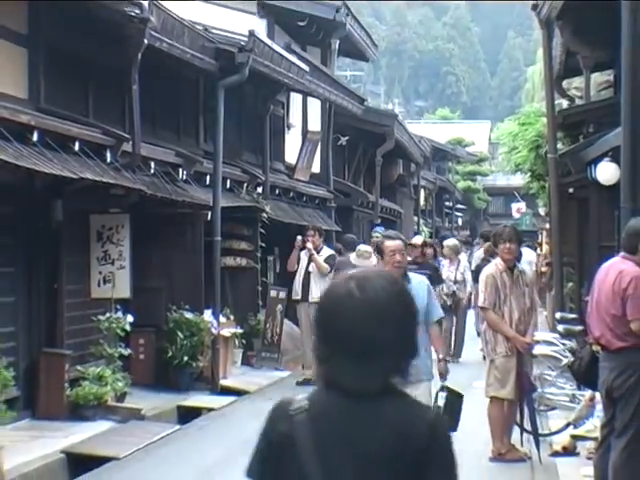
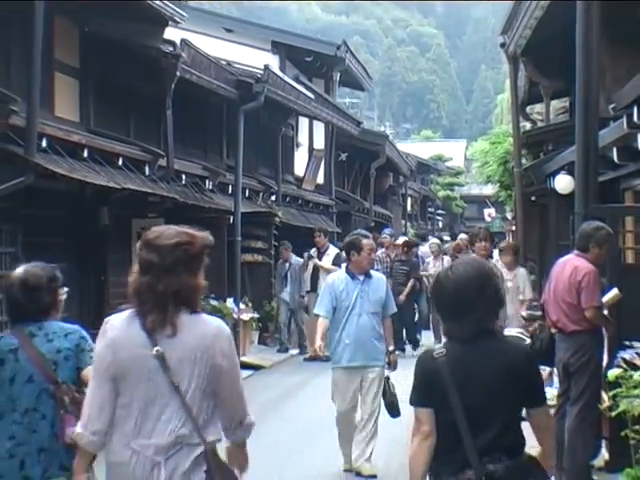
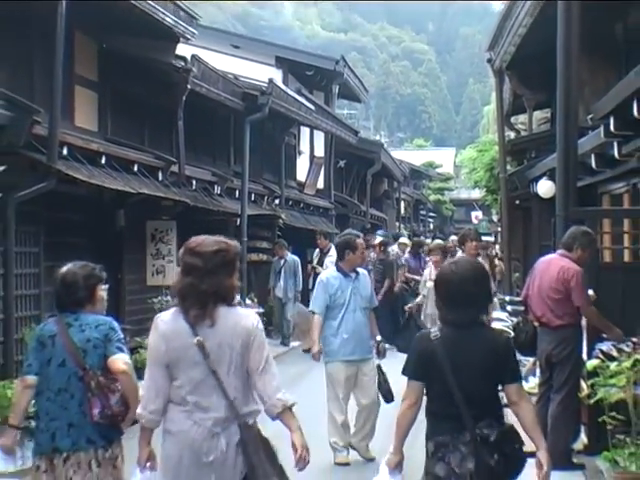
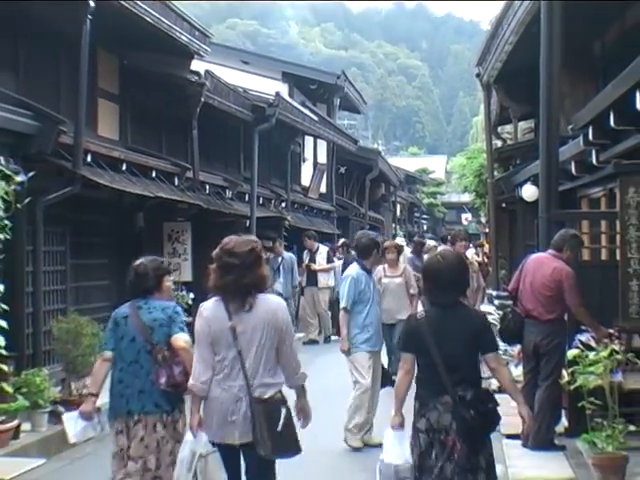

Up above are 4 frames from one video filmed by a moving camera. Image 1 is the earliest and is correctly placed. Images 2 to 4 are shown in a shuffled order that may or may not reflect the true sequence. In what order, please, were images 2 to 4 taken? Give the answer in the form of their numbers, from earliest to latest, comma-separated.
2, 3, 4
